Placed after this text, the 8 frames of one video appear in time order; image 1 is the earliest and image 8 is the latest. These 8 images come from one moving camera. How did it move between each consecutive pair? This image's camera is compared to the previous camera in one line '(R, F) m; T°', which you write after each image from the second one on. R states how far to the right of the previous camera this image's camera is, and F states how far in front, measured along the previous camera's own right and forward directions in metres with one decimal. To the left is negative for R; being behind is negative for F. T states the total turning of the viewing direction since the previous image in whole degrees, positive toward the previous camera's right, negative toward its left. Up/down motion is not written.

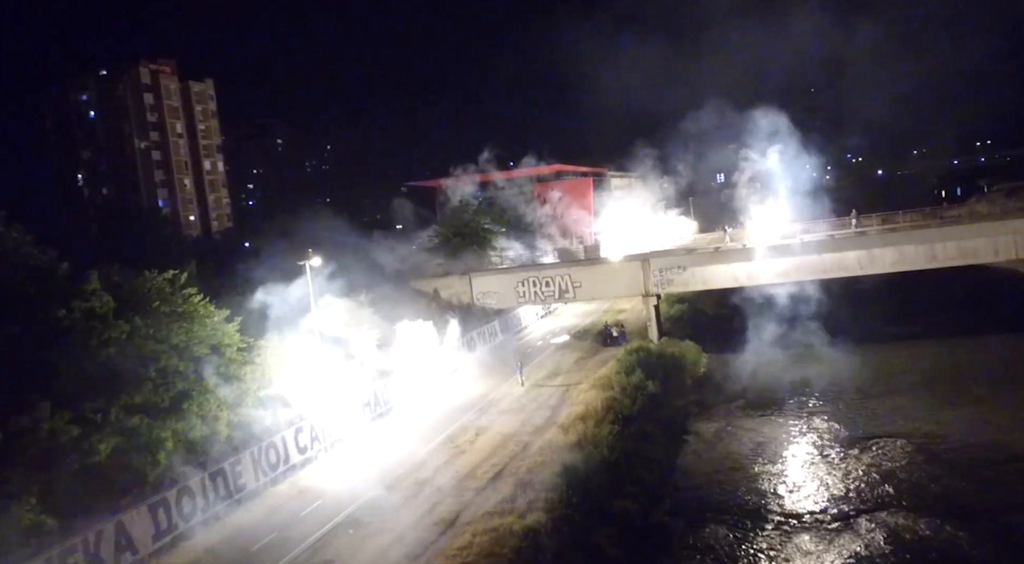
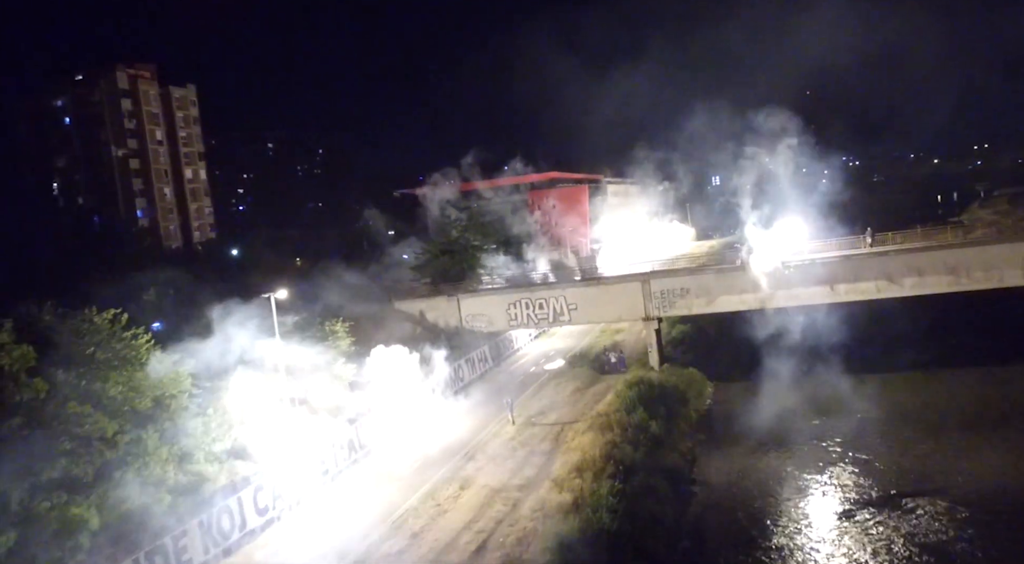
(+0.2, +2.6) m; 0°
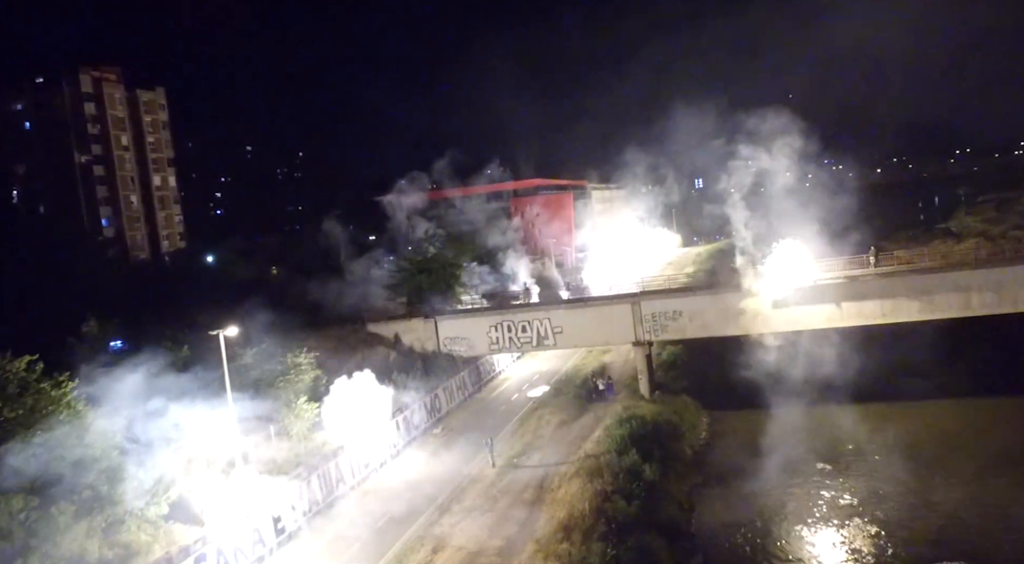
(+0.1, +2.4) m; +1°
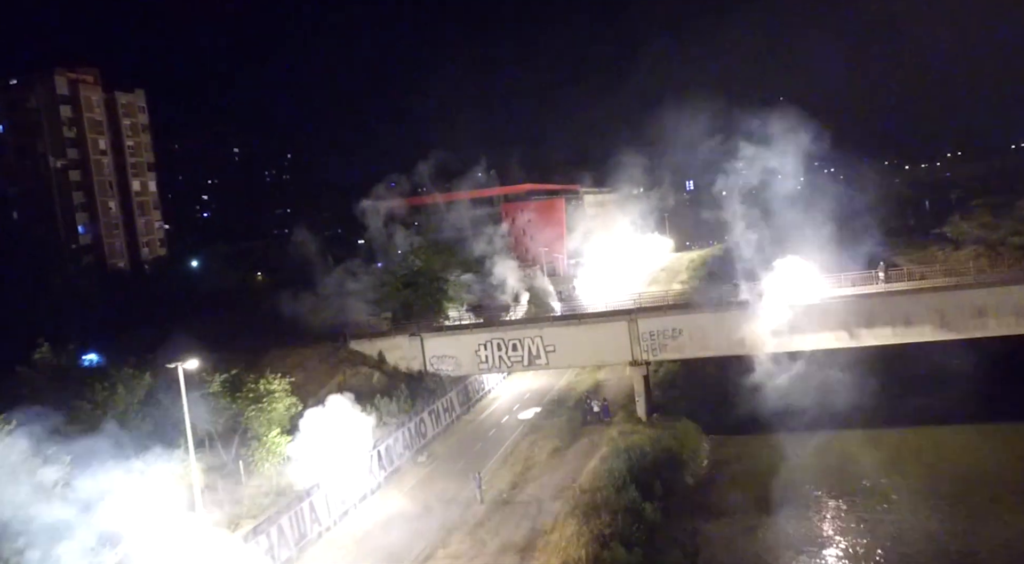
(0.0, +1.8) m; +1°
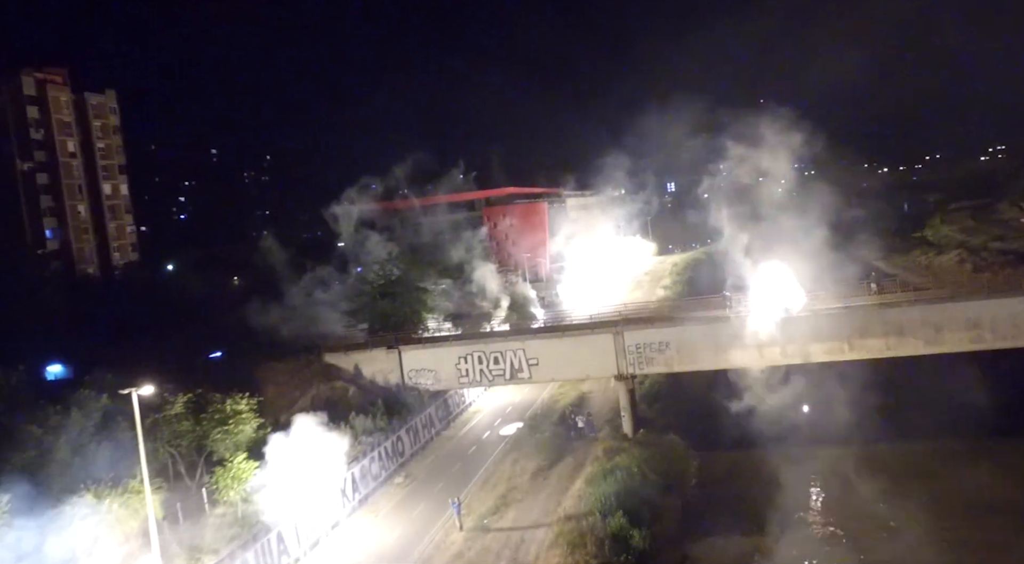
(0.0, +1.2) m; +1°
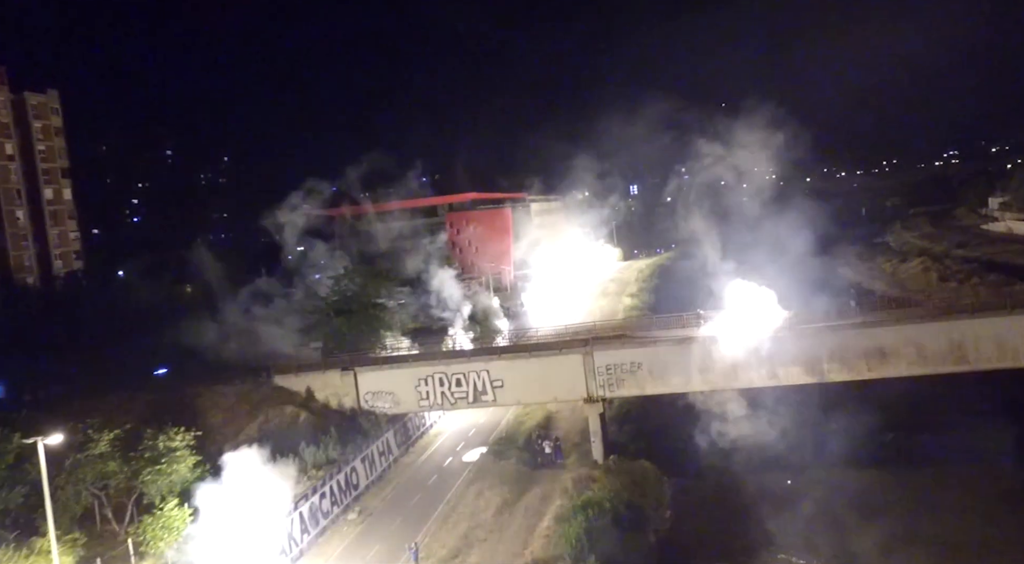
(0.0, +1.8) m; +2°
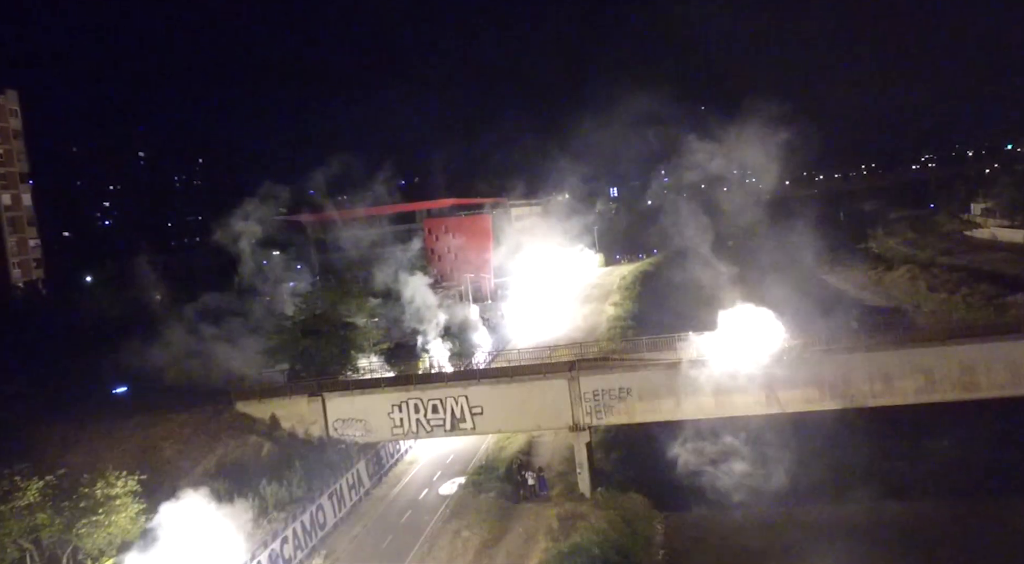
(0.0, +2.0) m; +1°
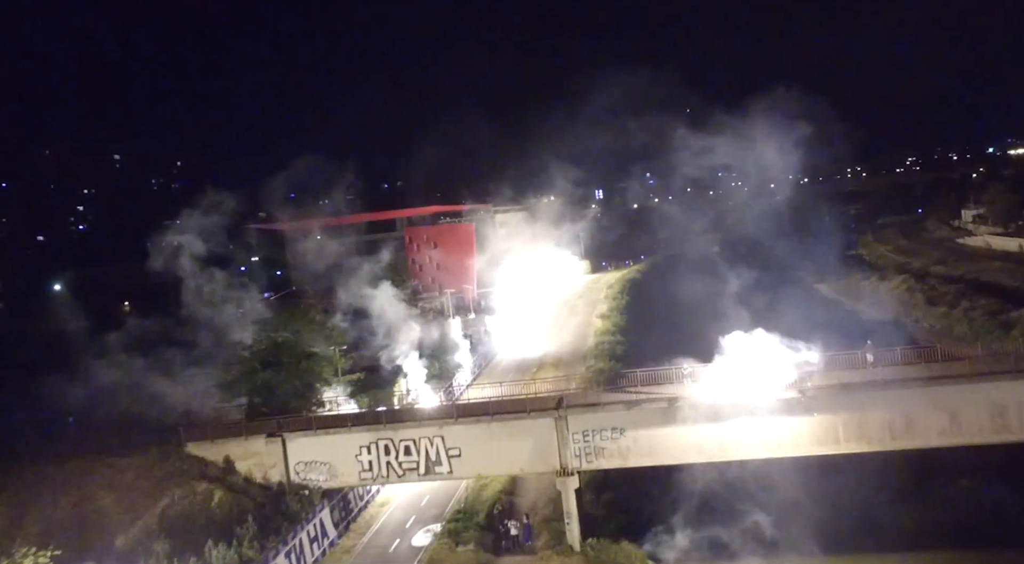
(+0.1, +2.7) m; +1°
